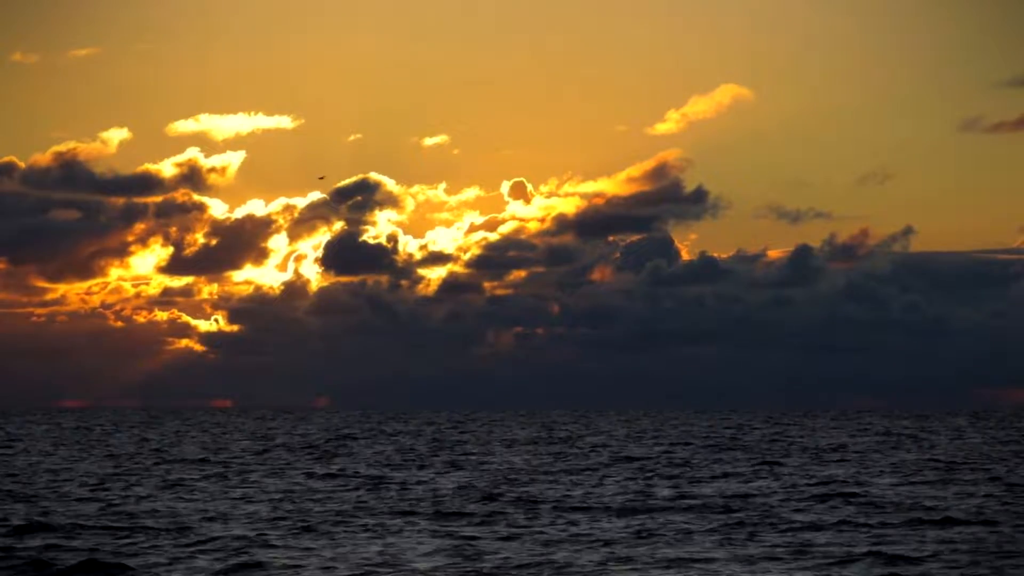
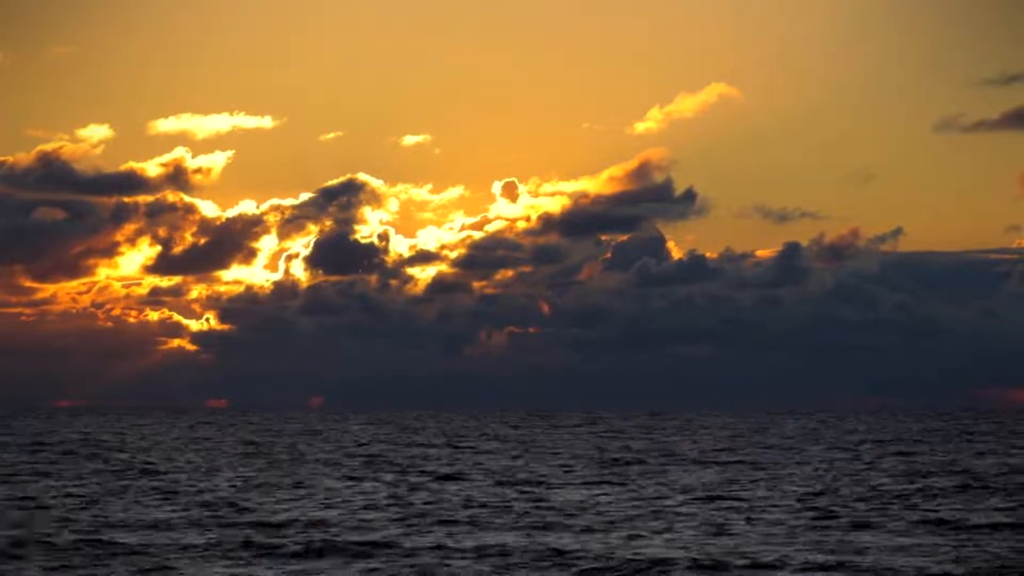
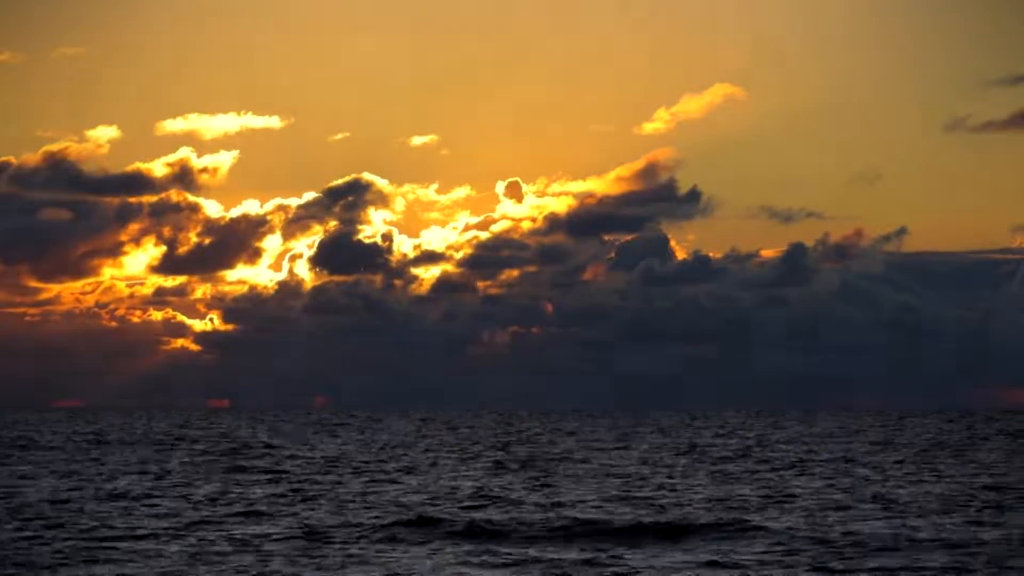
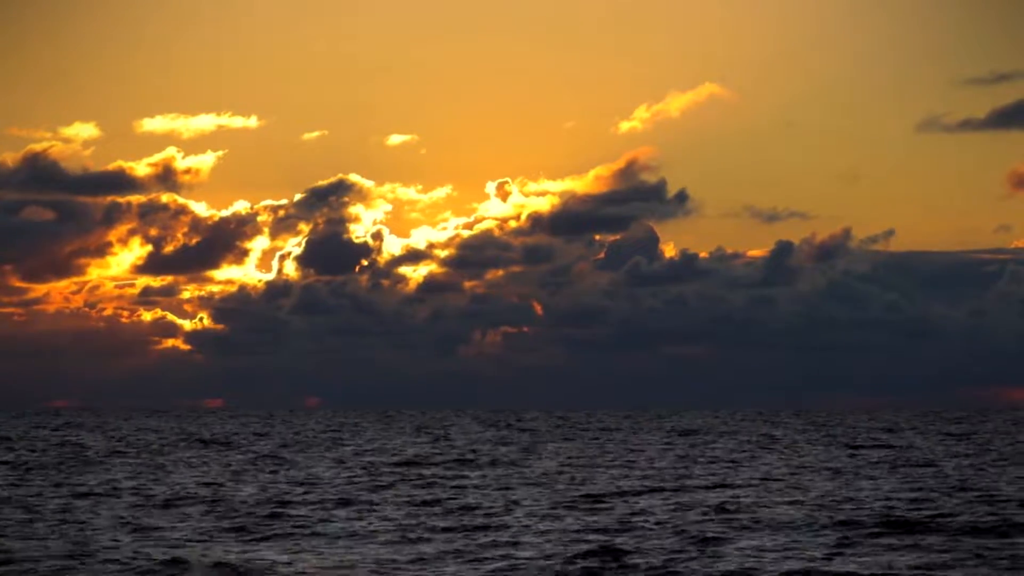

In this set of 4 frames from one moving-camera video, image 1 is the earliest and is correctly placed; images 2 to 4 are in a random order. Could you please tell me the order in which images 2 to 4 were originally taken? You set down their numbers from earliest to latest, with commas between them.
3, 2, 4
